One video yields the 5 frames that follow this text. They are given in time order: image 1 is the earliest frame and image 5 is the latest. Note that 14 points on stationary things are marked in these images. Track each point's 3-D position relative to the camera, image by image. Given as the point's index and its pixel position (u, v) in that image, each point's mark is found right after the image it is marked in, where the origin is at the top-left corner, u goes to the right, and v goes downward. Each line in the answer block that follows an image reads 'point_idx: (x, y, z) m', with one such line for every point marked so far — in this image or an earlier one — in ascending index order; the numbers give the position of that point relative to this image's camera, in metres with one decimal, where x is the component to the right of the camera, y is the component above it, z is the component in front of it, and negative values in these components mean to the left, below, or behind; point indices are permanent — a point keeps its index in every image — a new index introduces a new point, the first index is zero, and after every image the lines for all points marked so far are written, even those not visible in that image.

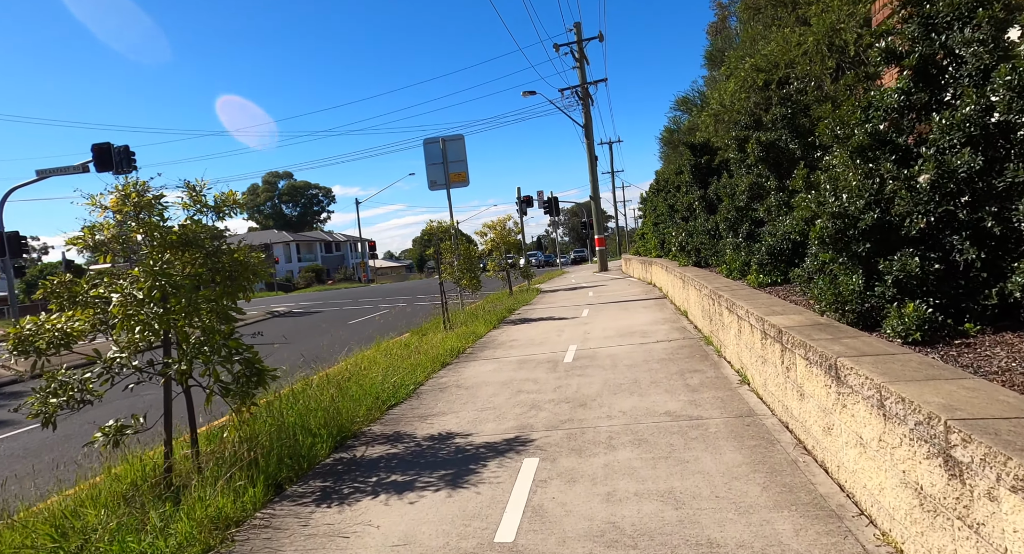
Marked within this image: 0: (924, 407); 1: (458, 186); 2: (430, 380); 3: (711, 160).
0: (+1.7, -0.5, +2.7) m
1: (-1.5, +2.6, +18.0) m
2: (-1.2, -1.4, +8.8) m
3: (+4.3, +2.5, +13.8) m
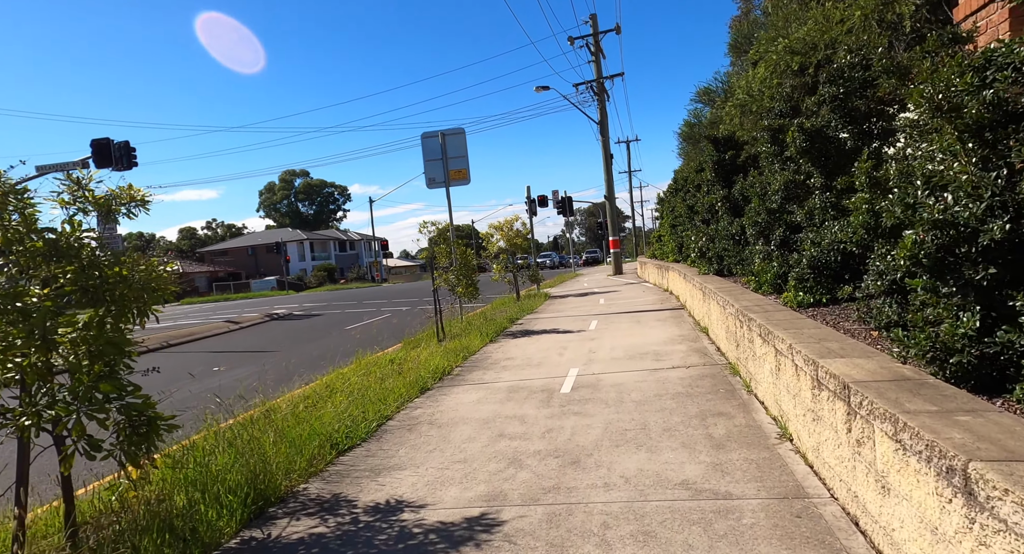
0: (+1.4, -0.7, +1.2) m
1: (-1.4, +2.4, +16.6) m
2: (-1.3, -1.6, +7.4) m
3: (+4.3, +2.3, +12.2) m
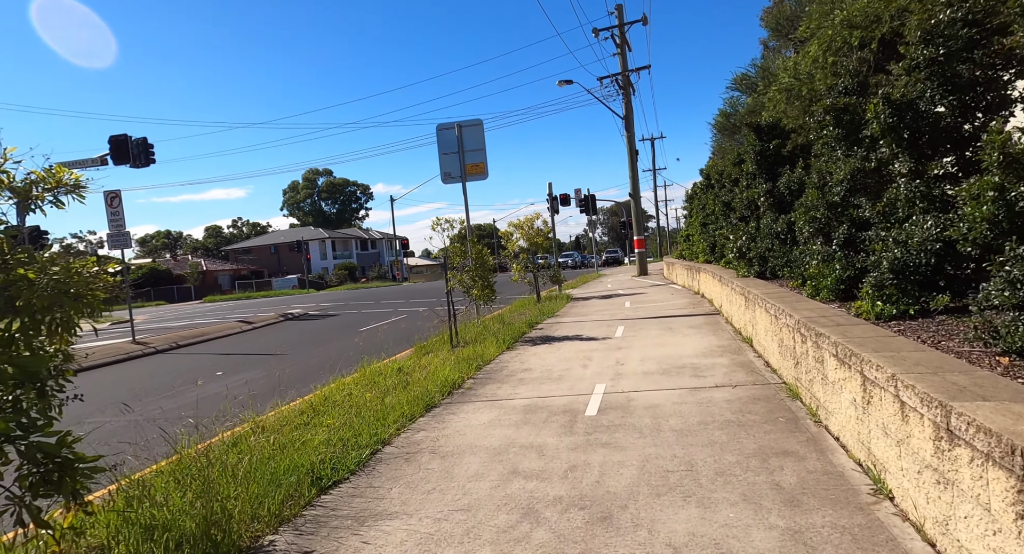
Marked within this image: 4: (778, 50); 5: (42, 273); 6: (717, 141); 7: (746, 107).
0: (+1.4, -0.8, +0.1) m
1: (-0.9, +2.4, +15.6) m
2: (-1.1, -1.6, +6.4) m
3: (+4.7, +2.3, +11.0) m
4: (+6.2, +5.3, +14.8) m
5: (-2.7, 0.0, +3.7) m
6: (+5.4, +3.6, +16.8) m
7: (+5.1, +3.7, +13.8) m
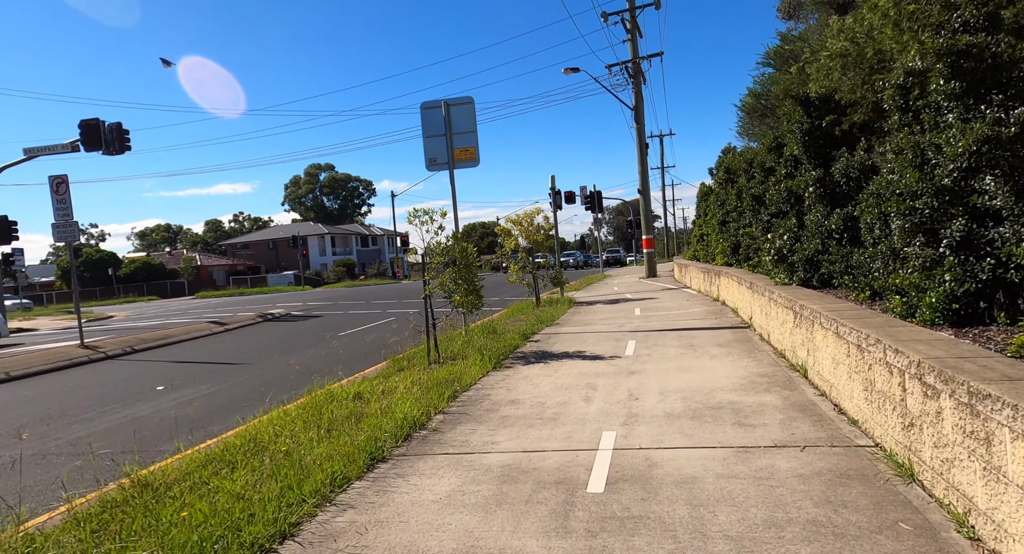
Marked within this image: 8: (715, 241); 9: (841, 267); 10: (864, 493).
0: (+1.1, -0.9, -2.0) m
1: (-1.0, +2.4, +13.5) m
2: (-1.4, -1.7, +4.3) m
3: (+4.5, +2.2, +8.9) m
4: (+6.2, +5.2, +12.7) m
5: (-2.9, 0.0, +1.6) m
6: (+5.4, +3.5, +14.7) m
7: (+5.0, +3.6, +11.7) m
8: (+6.2, +1.1, +19.5) m
9: (+4.1, +0.1, +8.0) m
10: (+2.2, -1.3, +3.9) m
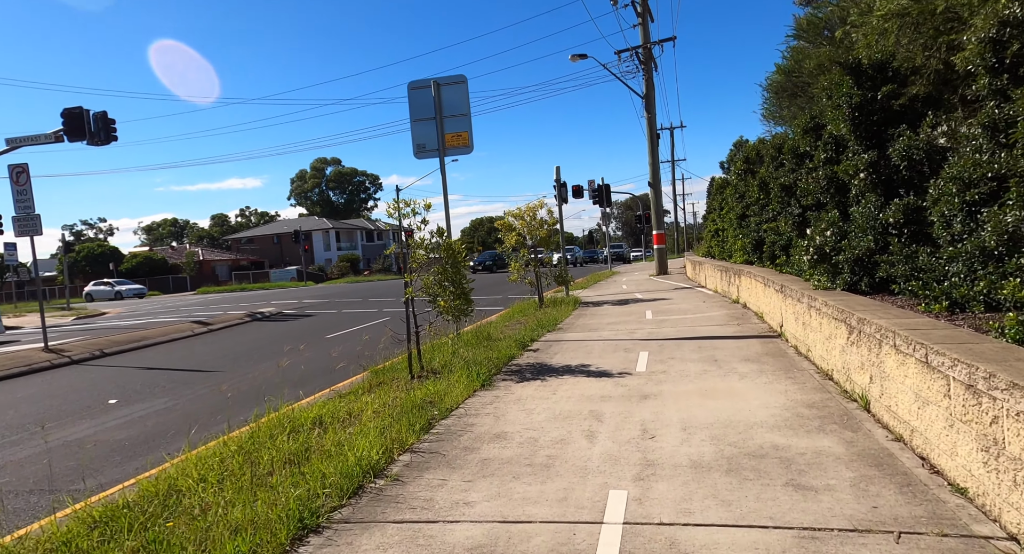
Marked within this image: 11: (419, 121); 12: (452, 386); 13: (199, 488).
0: (+0.9, -1.0, -3.4) m
1: (-1.1, +2.4, +12.1) m
2: (-1.5, -1.7, +2.9) m
3: (+4.4, +2.1, +7.4) m
4: (+6.1, +5.1, +11.1) m
5: (-3.1, -0.1, +0.2) m
6: (+5.3, +3.5, +13.1) m
7: (+5.0, +3.6, +10.2) m
8: (+6.3, +1.1, +18.0) m
9: (+3.9, +0.1, +6.5) m
10: (+2.0, -1.4, +2.4) m
11: (-1.8, +3.0, +12.2) m
12: (-0.8, -1.3, +7.9) m
13: (-2.6, -1.6, +5.1) m
